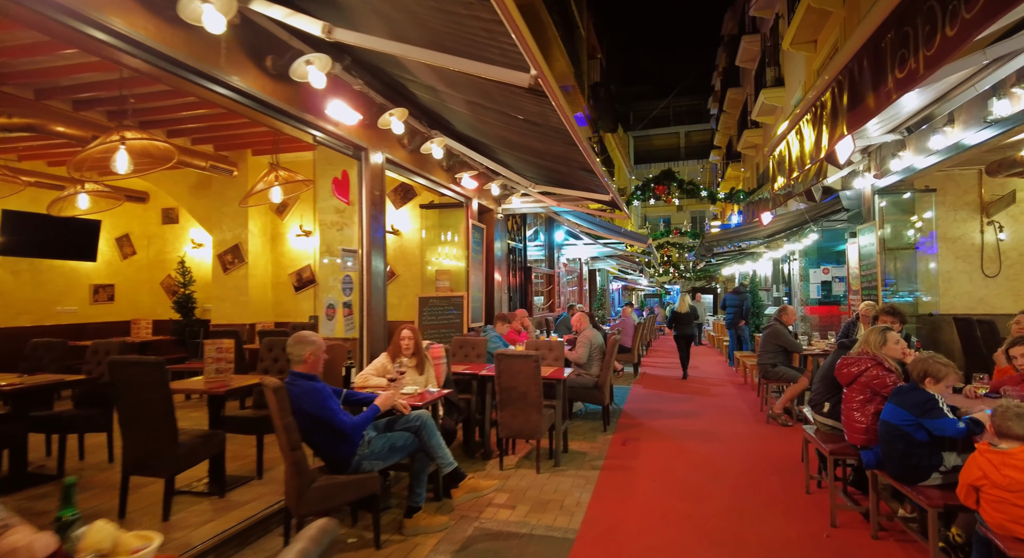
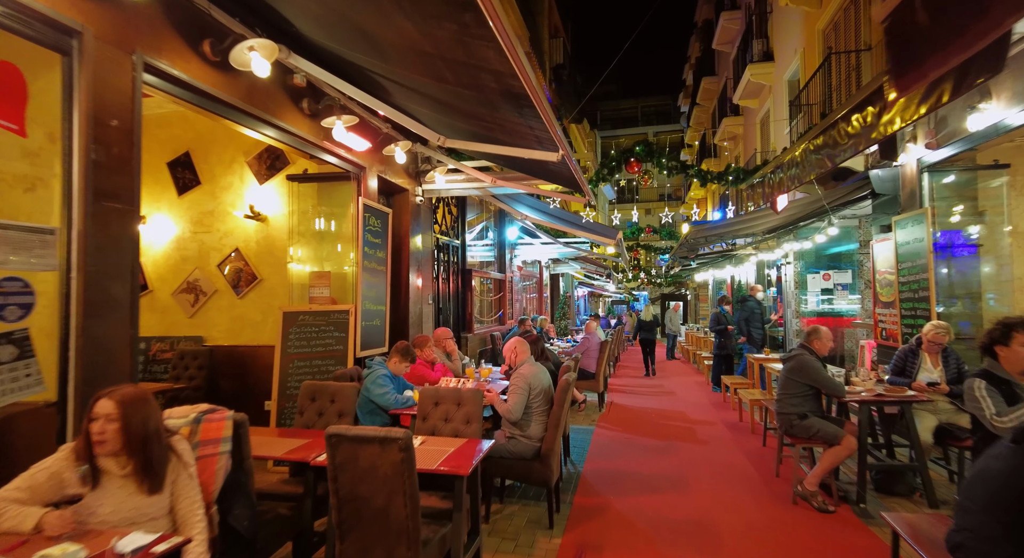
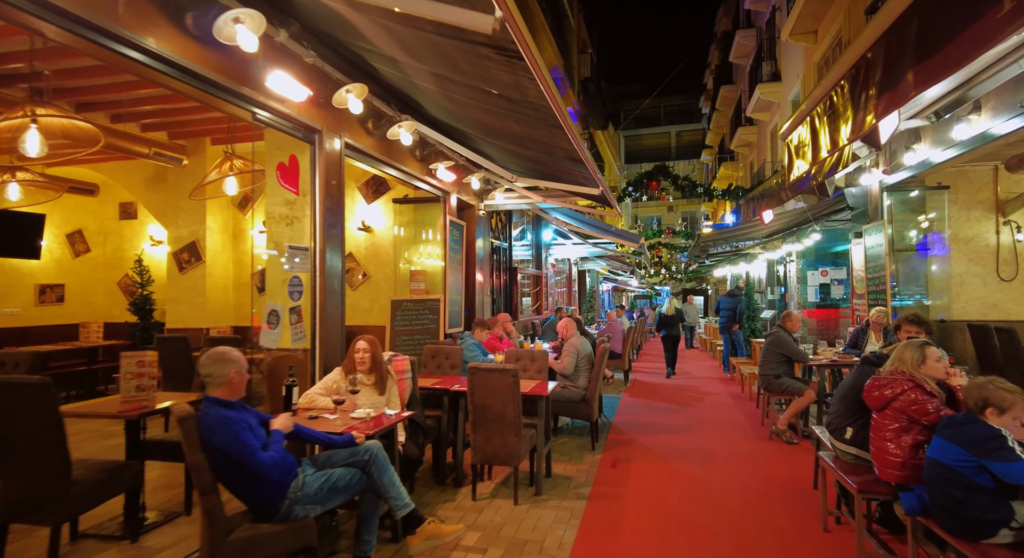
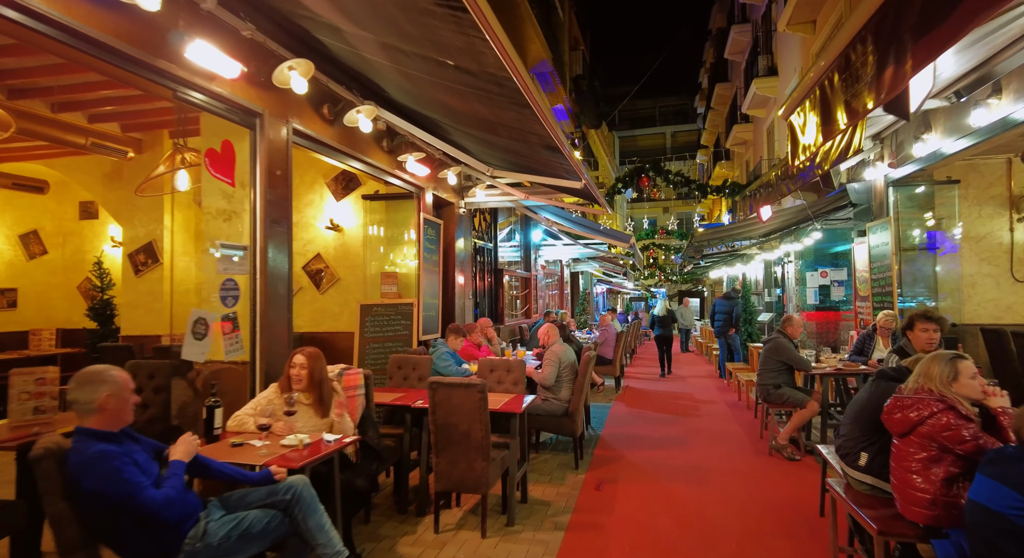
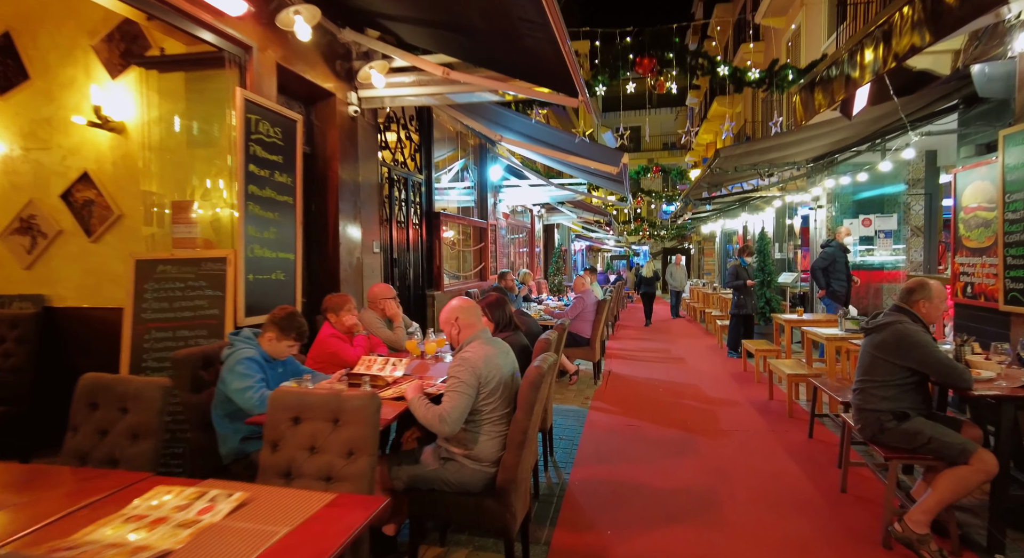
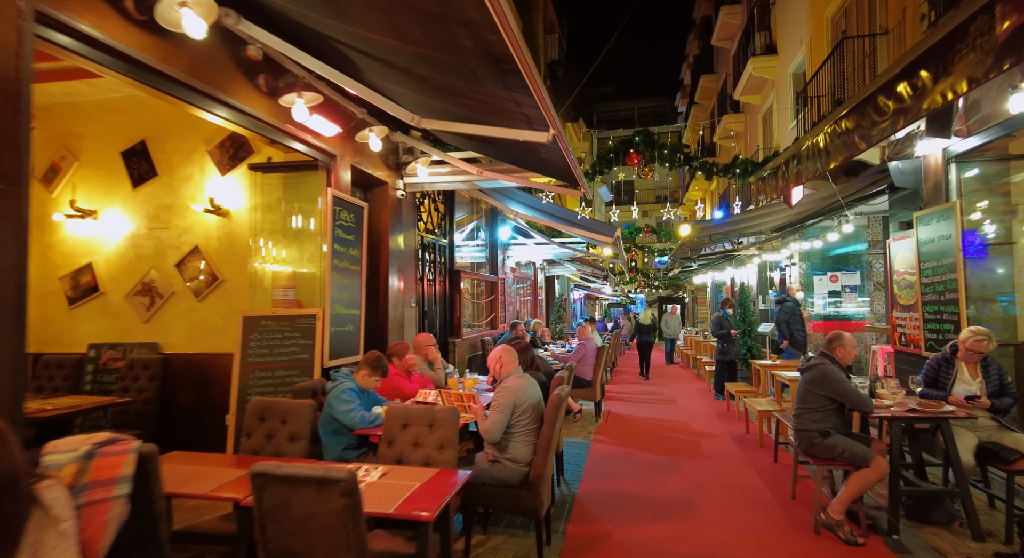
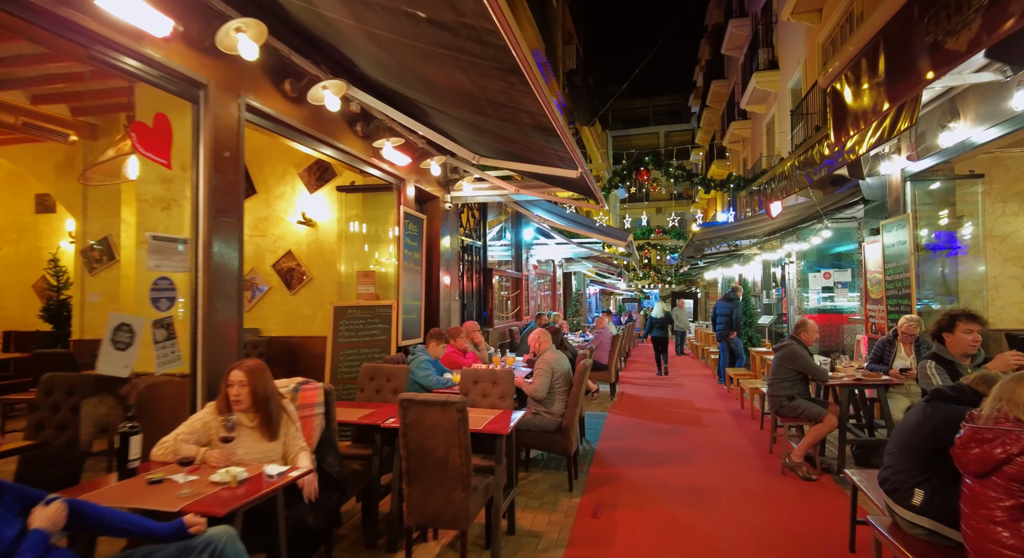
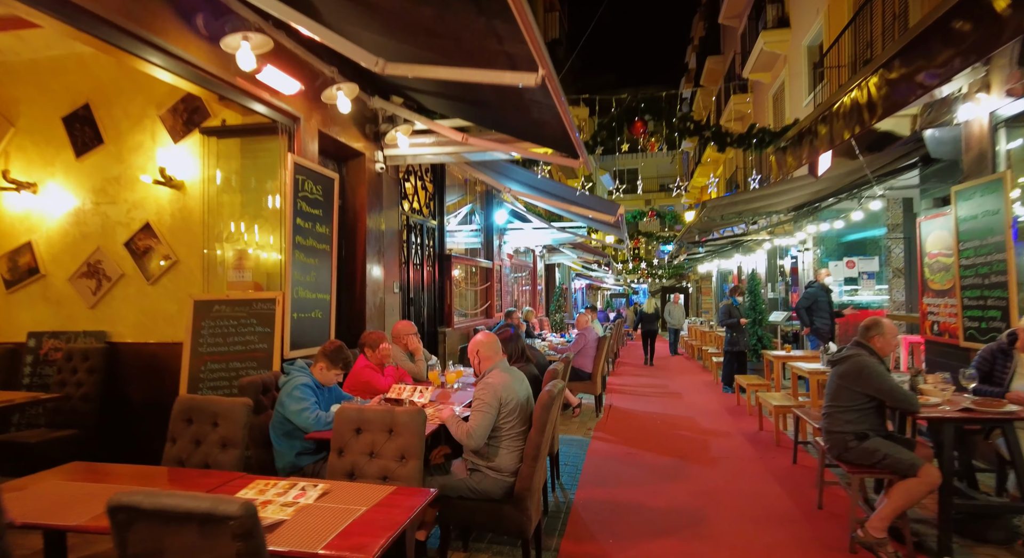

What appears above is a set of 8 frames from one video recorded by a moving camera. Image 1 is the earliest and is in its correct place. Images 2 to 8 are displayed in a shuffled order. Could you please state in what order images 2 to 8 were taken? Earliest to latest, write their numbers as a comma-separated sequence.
3, 4, 7, 2, 6, 8, 5
